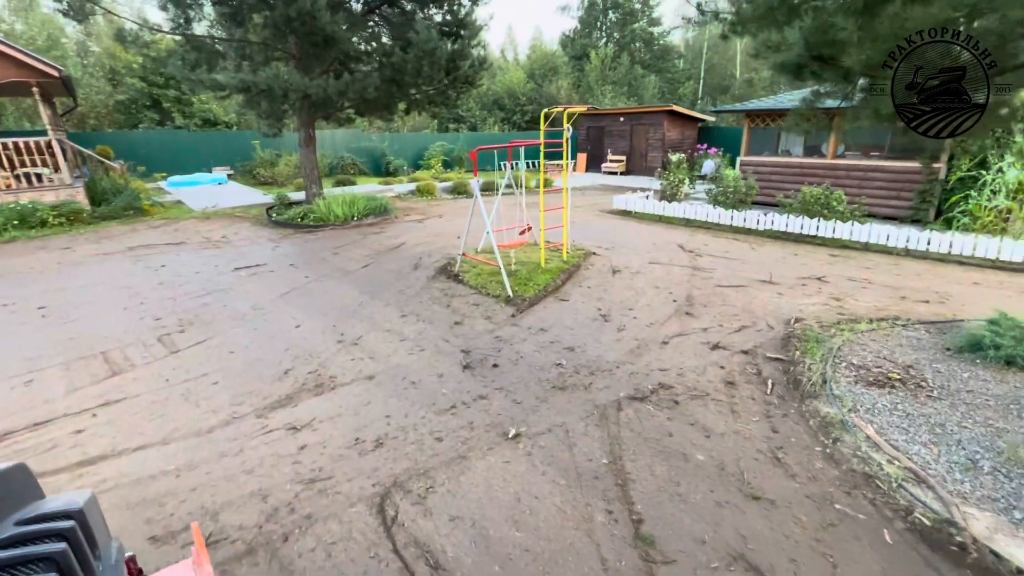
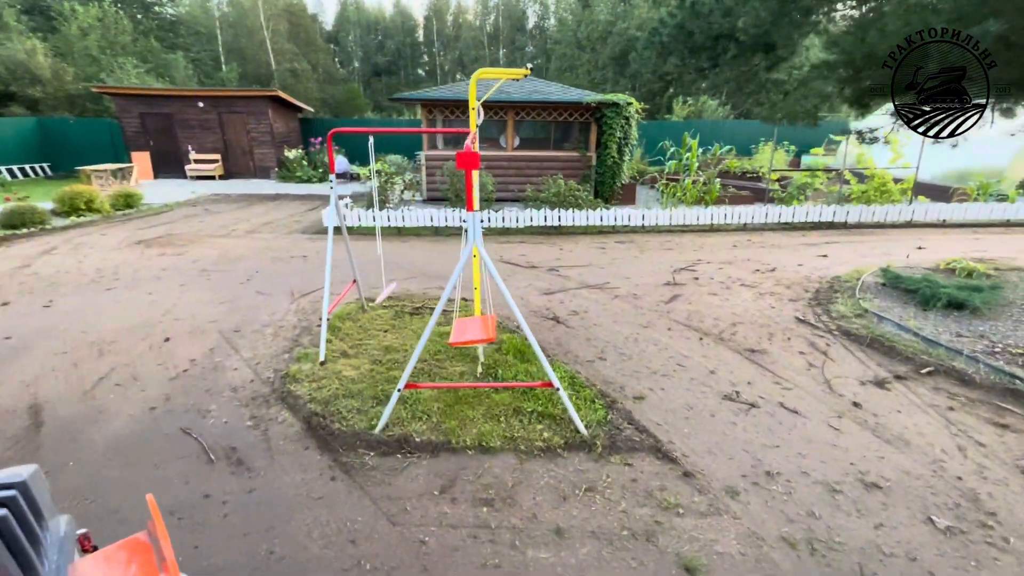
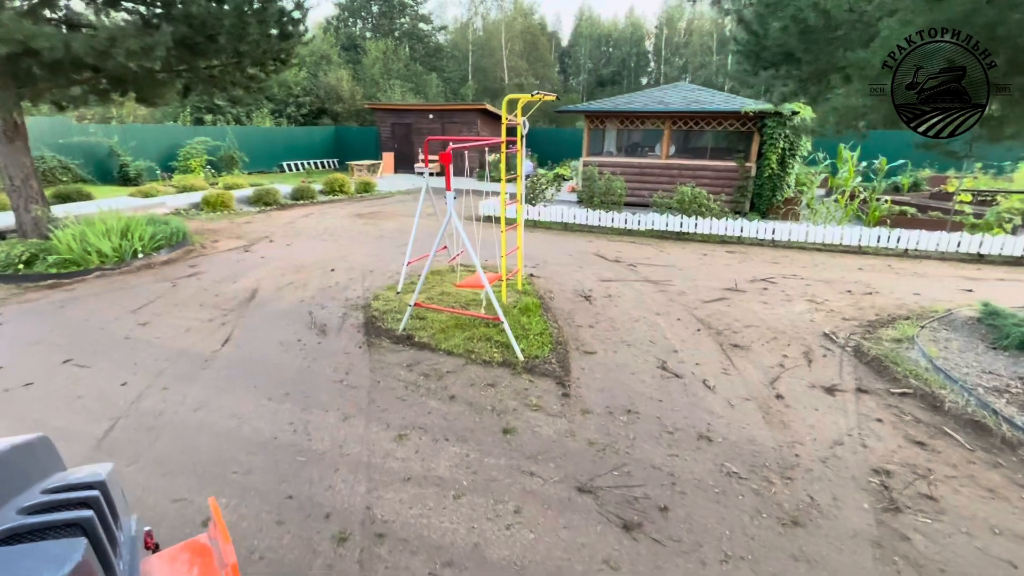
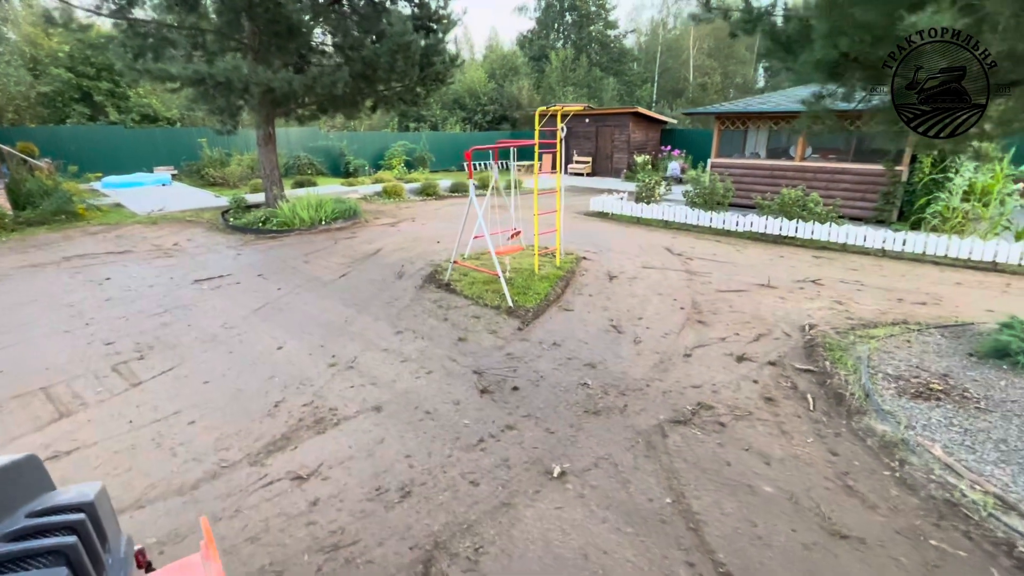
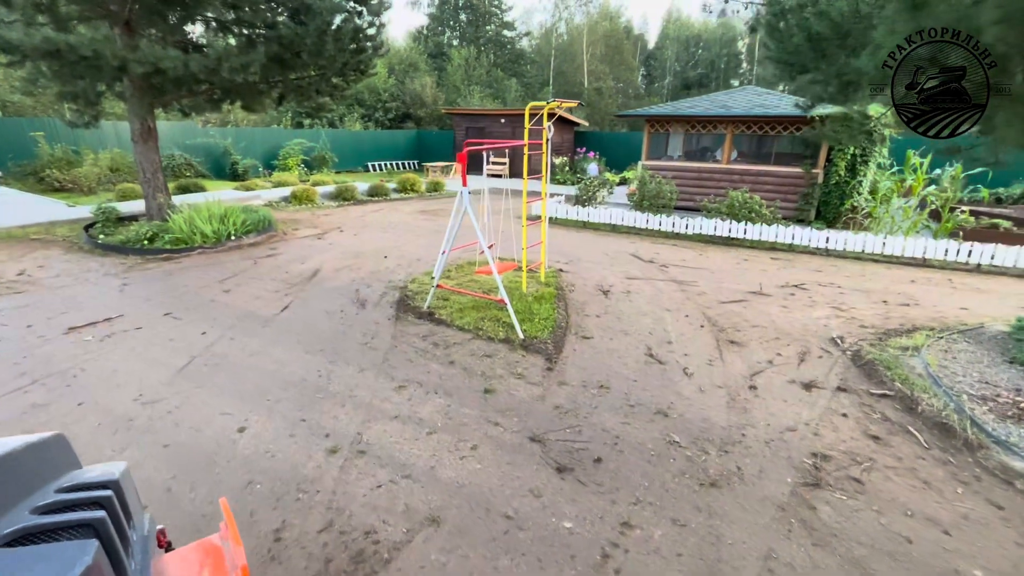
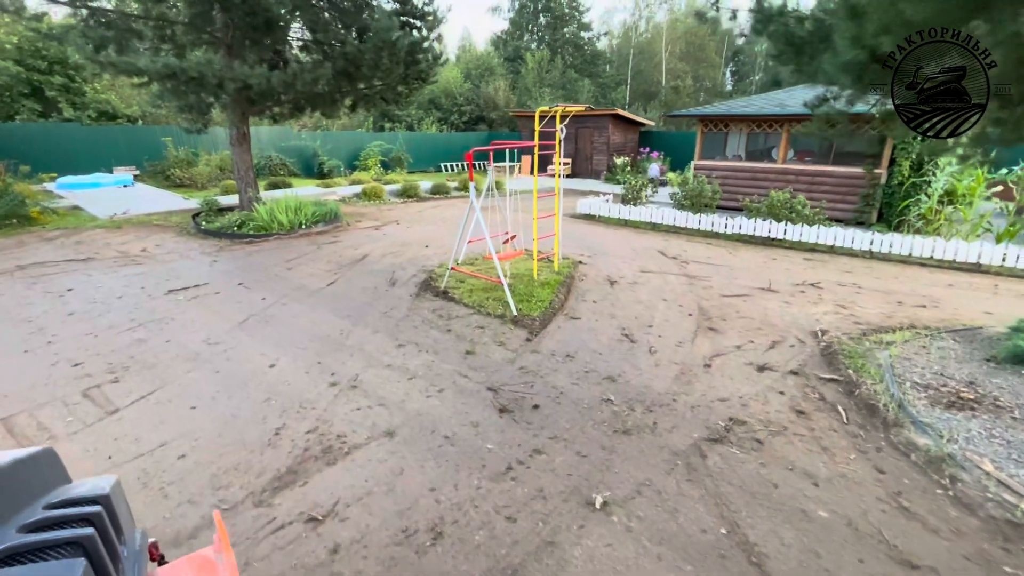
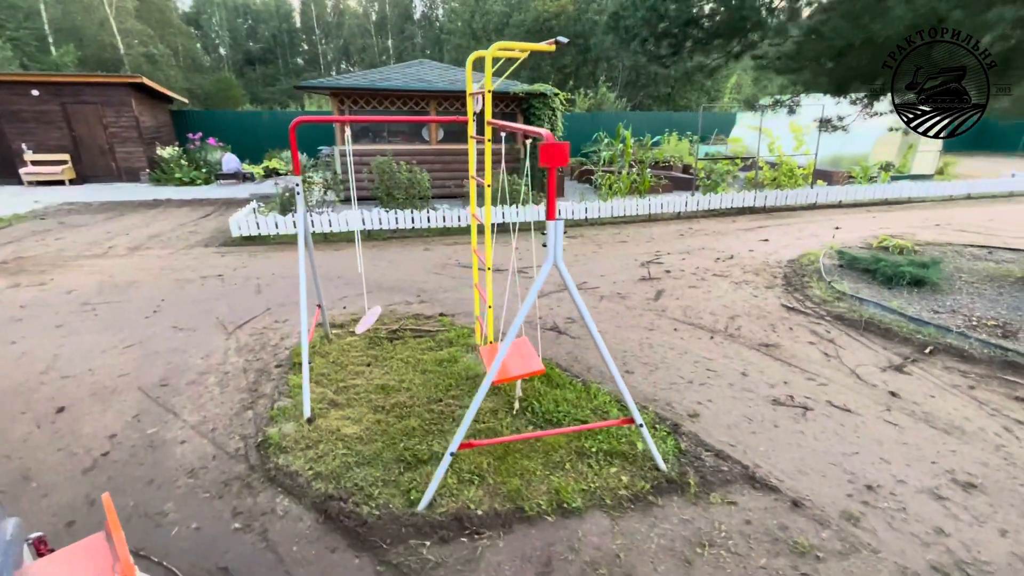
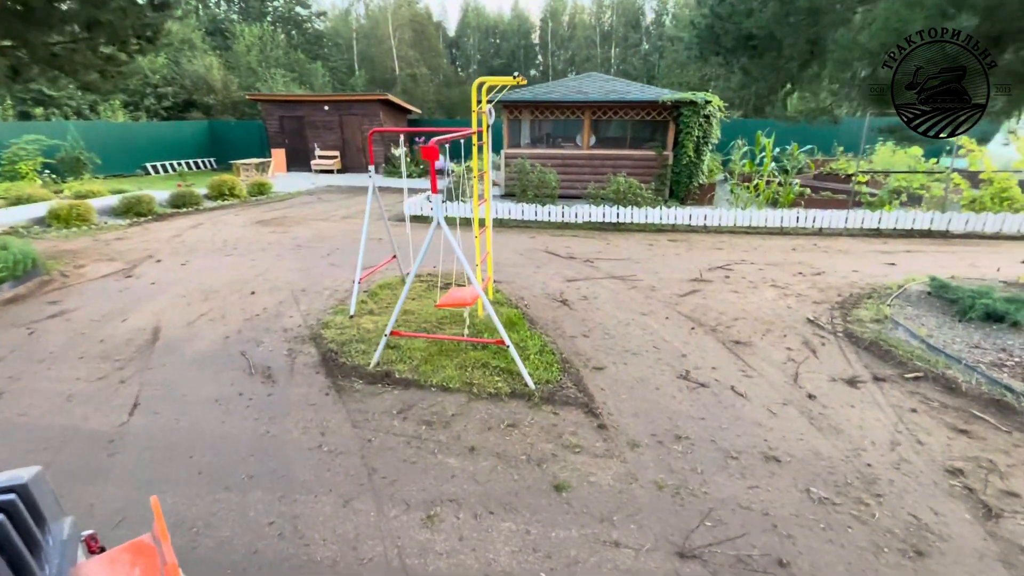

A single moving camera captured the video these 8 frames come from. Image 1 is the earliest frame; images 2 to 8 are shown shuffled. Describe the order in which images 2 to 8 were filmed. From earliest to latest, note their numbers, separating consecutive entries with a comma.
4, 6, 5, 3, 8, 2, 7
